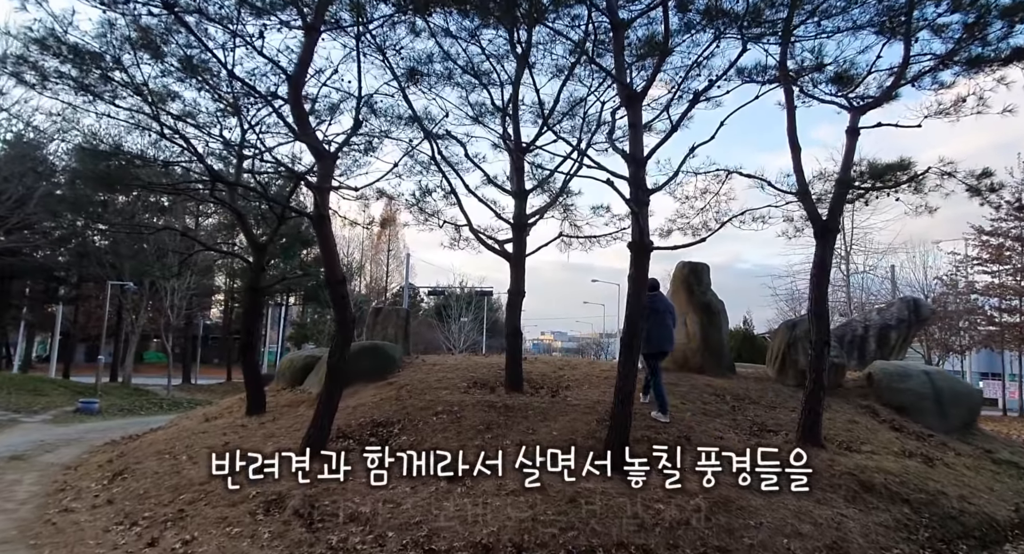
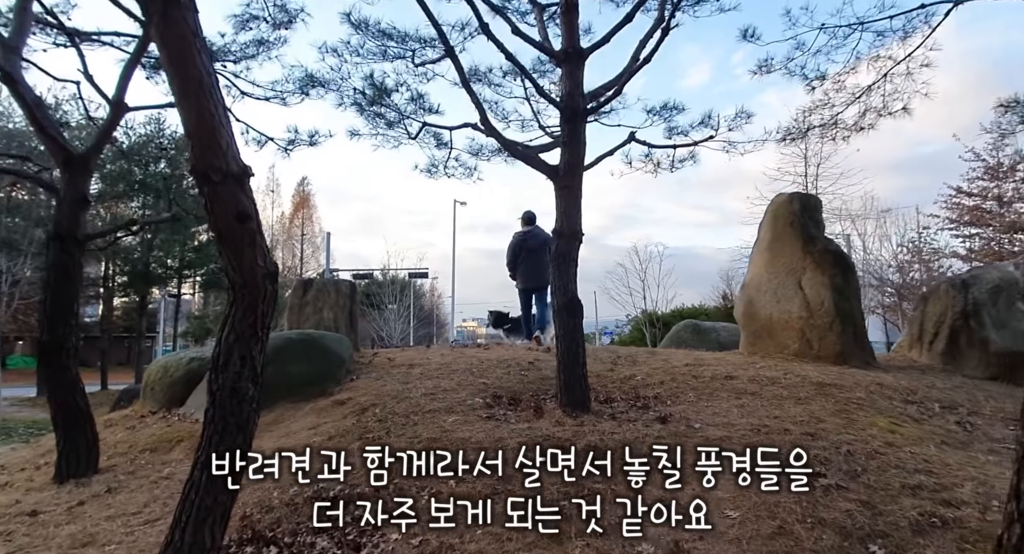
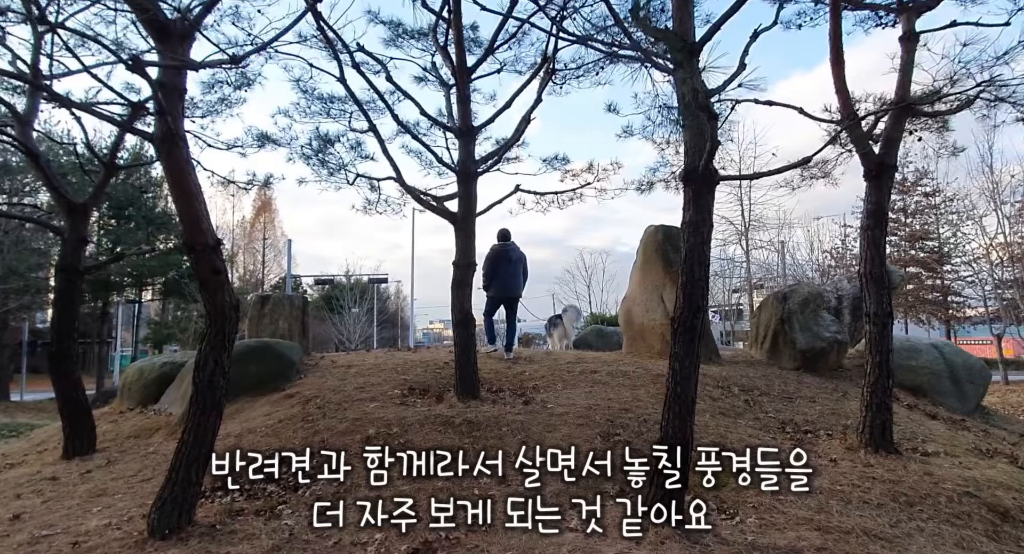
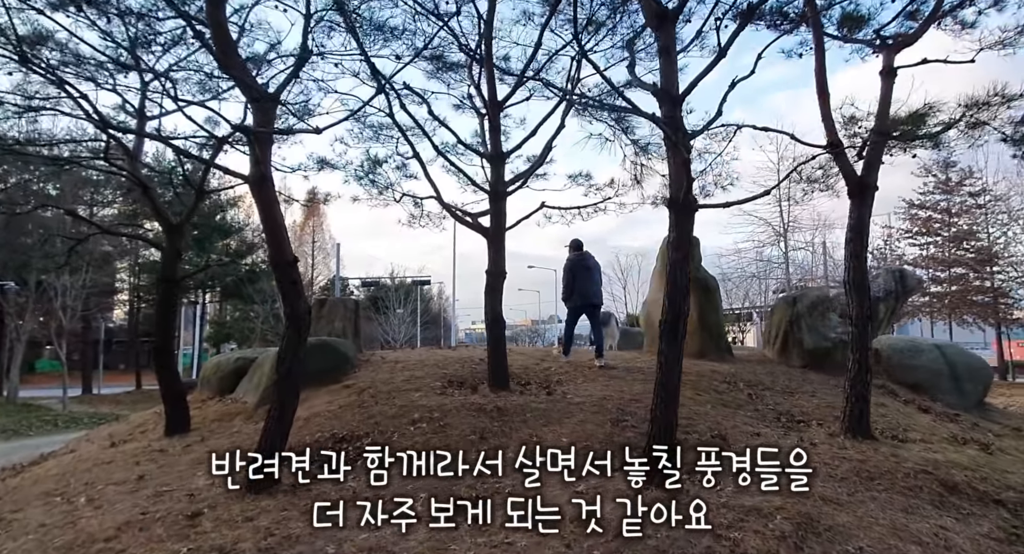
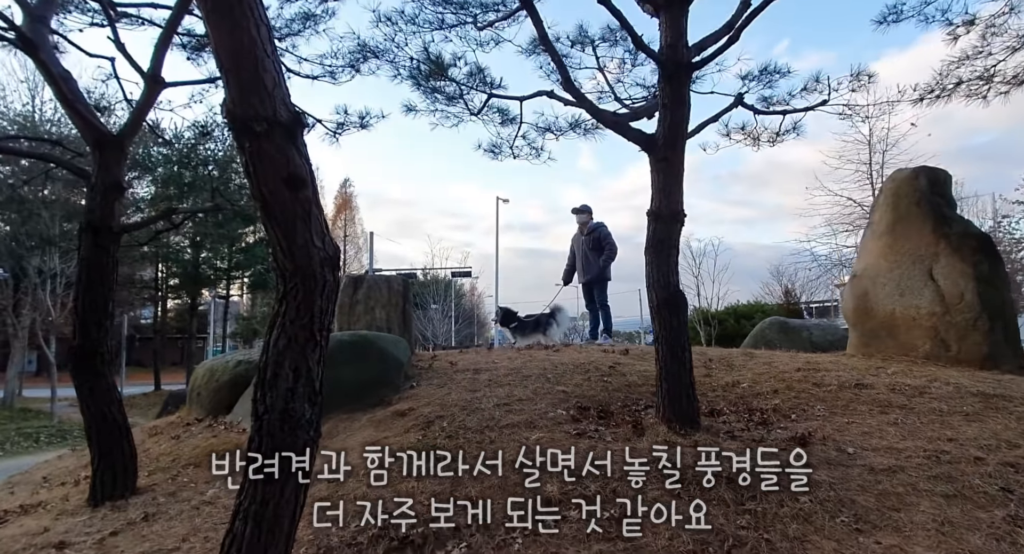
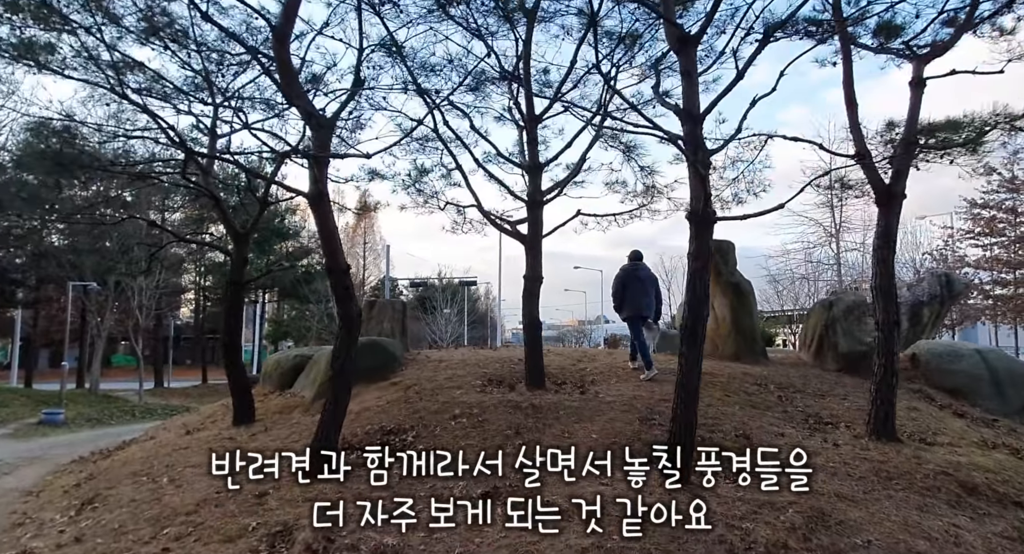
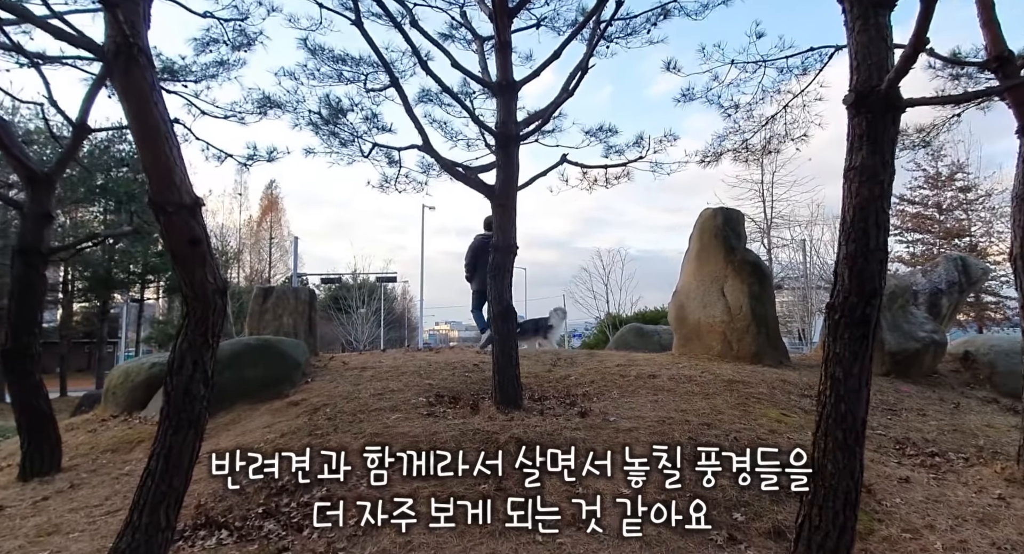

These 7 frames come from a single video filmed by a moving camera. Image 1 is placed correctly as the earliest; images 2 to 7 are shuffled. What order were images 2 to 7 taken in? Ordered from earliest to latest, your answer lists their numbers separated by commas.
6, 4, 3, 7, 2, 5
